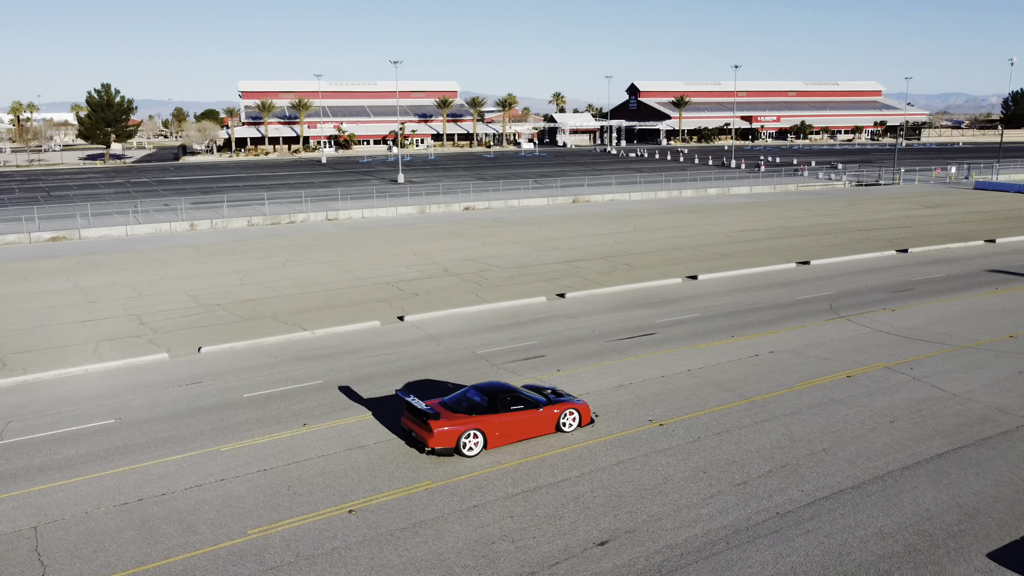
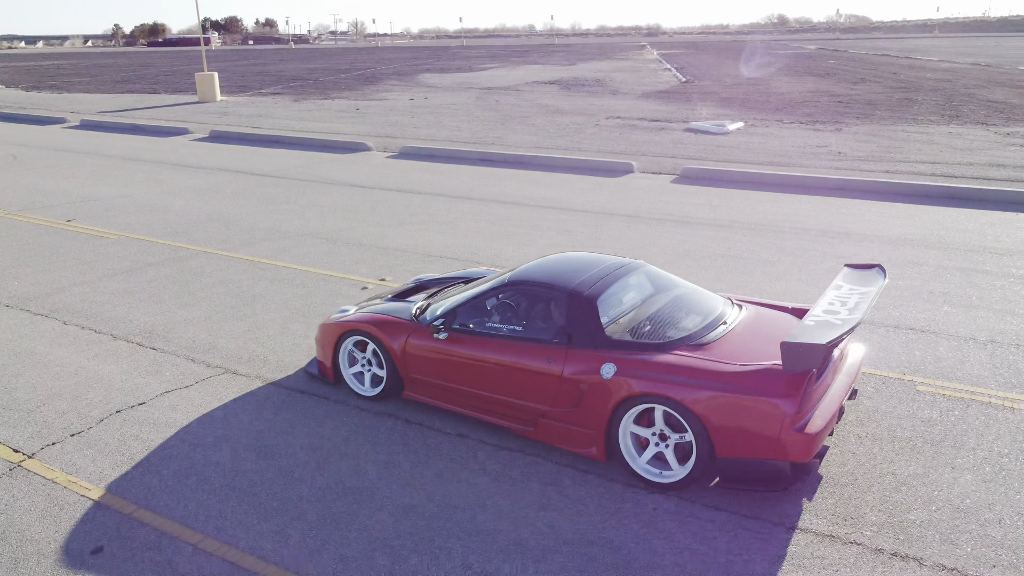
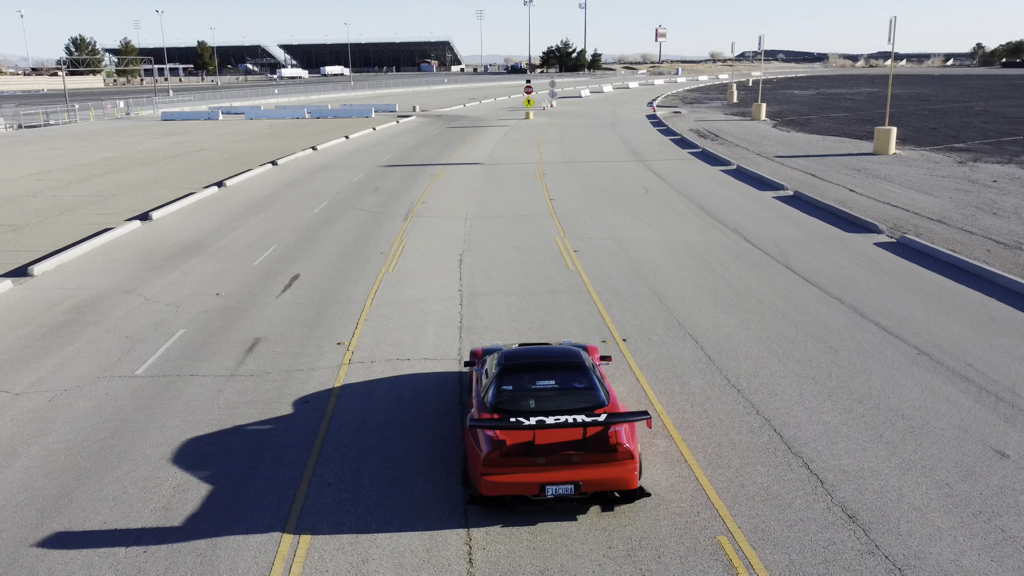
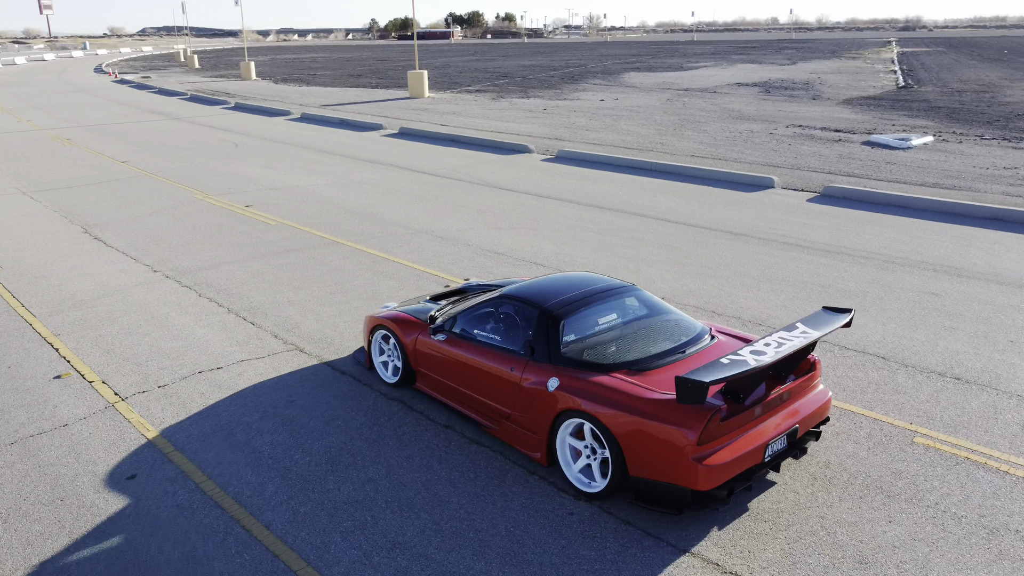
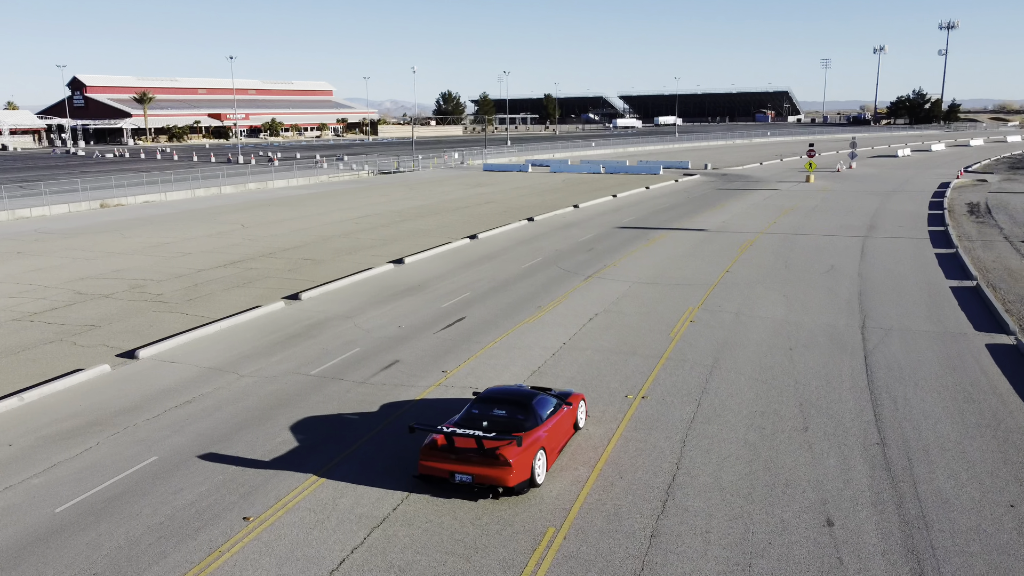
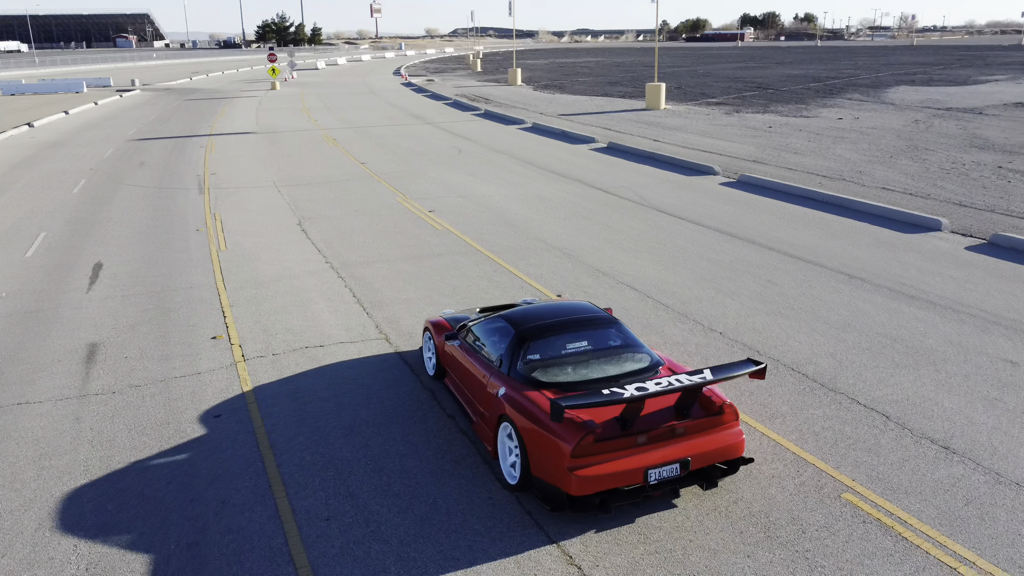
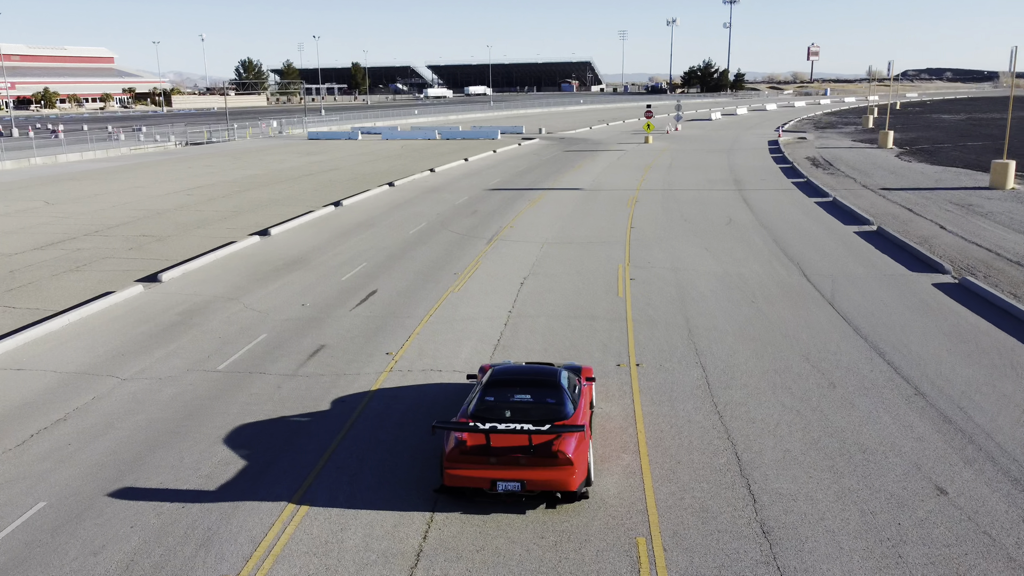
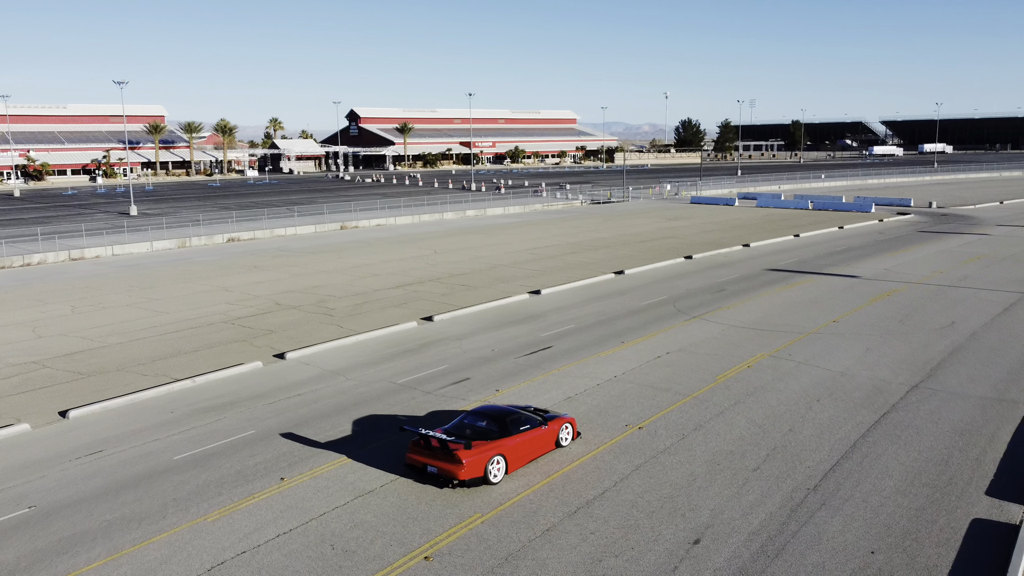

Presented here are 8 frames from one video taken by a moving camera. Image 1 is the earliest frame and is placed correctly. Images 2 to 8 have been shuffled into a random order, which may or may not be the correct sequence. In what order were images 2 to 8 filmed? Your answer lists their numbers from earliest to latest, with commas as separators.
8, 5, 7, 3, 6, 4, 2
